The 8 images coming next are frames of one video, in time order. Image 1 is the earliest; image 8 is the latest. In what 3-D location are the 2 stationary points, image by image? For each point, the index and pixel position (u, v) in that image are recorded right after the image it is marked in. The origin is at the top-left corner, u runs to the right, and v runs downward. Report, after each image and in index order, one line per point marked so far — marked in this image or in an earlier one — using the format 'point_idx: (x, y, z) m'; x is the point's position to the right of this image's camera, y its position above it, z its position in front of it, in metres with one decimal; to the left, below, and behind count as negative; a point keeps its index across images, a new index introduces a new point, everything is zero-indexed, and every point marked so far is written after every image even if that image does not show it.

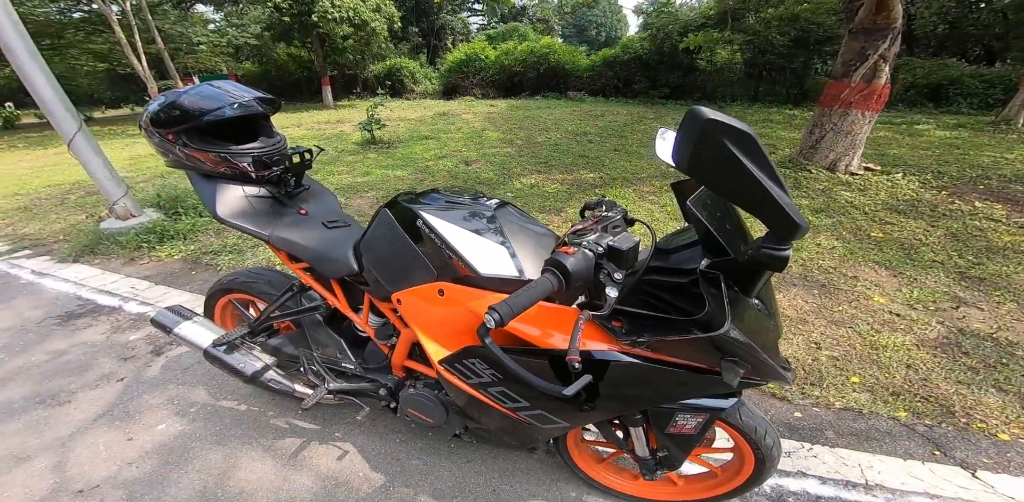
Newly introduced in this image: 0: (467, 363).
0: (-0.1, -0.4, +1.3) m
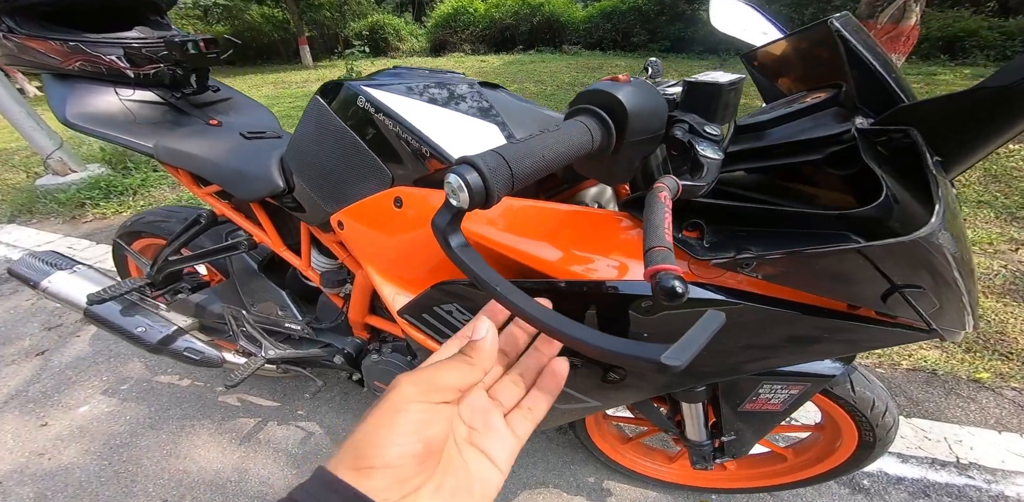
0: (-0.2, -0.1, +0.9) m
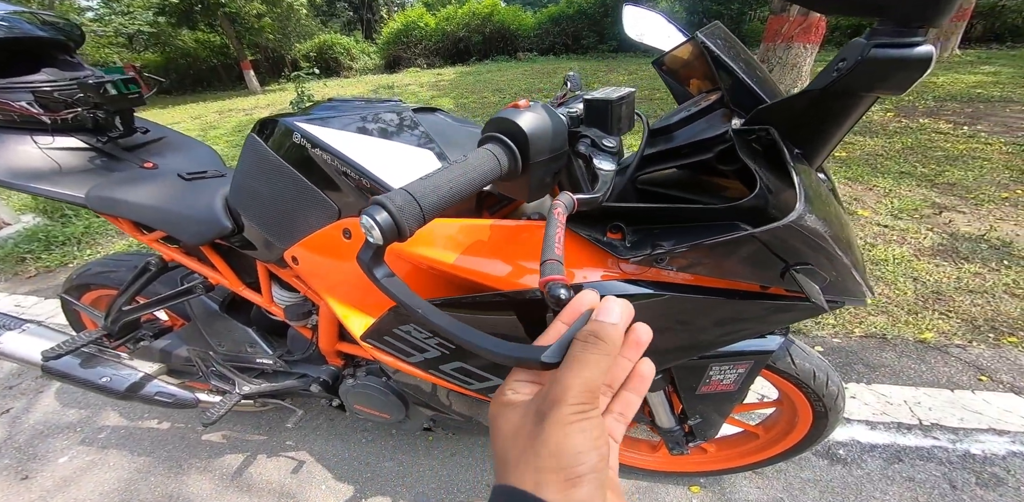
0: (-0.2, -0.2, +0.9) m
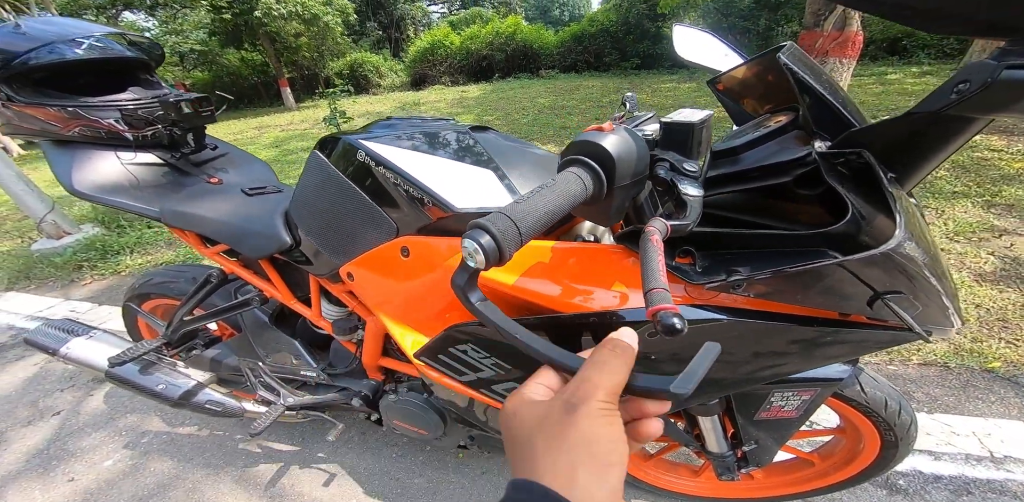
0: (-0.1, -0.2, +0.9) m
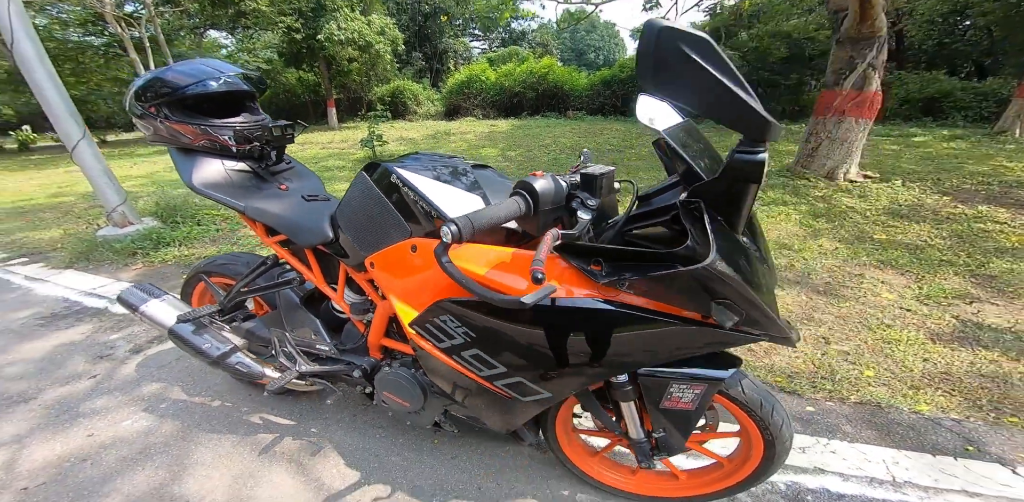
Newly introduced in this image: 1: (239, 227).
0: (-0.2, -0.2, +1.2) m
1: (-3.0, +0.3, +4.3) m
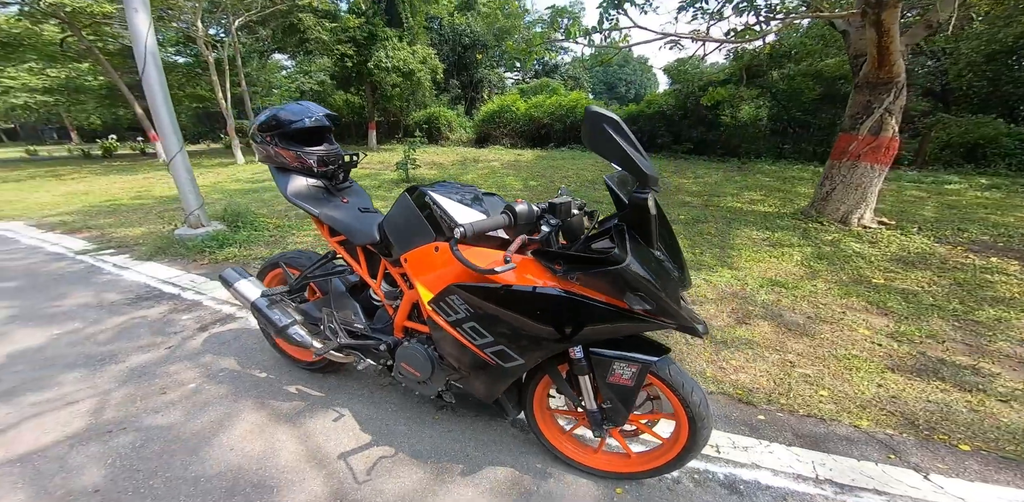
0: (-0.3, -0.2, +1.6) m
1: (-2.8, +0.2, +4.9) m
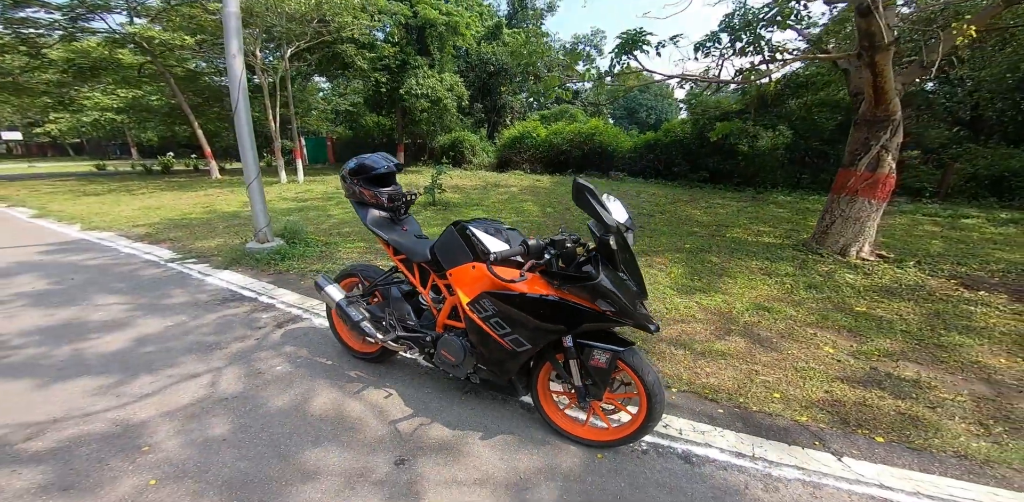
0: (-0.2, -0.3, +2.3) m
1: (-2.6, 0.0, +5.7) m
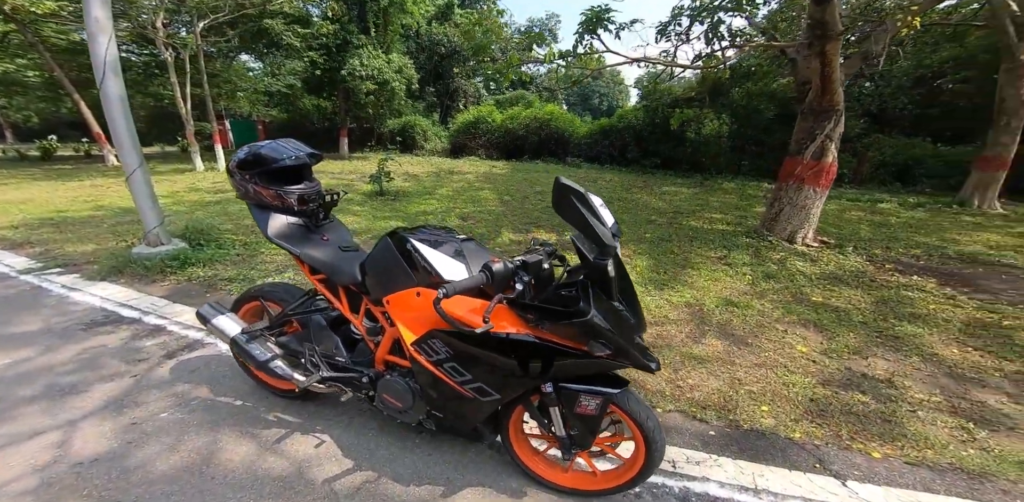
0: (-0.4, -0.4, +1.8) m
1: (-3.1, 0.0, +4.9) m
